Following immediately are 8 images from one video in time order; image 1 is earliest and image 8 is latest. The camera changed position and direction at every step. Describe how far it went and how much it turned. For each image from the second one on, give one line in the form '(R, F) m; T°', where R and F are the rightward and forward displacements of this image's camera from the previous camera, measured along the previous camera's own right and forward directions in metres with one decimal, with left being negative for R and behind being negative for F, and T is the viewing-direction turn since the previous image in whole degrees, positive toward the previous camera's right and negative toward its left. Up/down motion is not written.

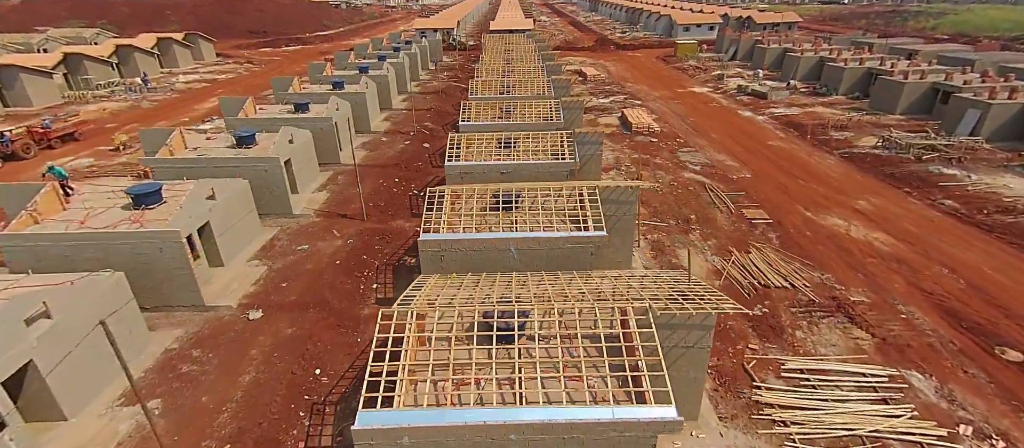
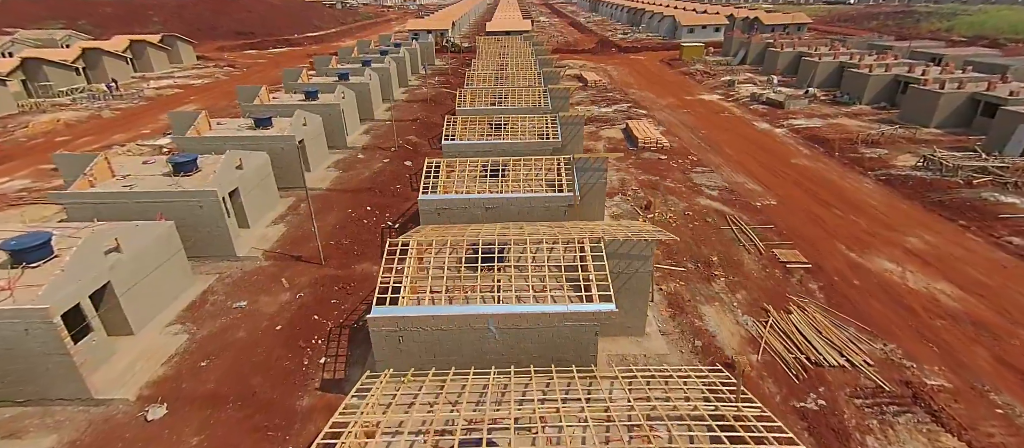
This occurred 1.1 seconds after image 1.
(+0.4, +2.6) m; 0°
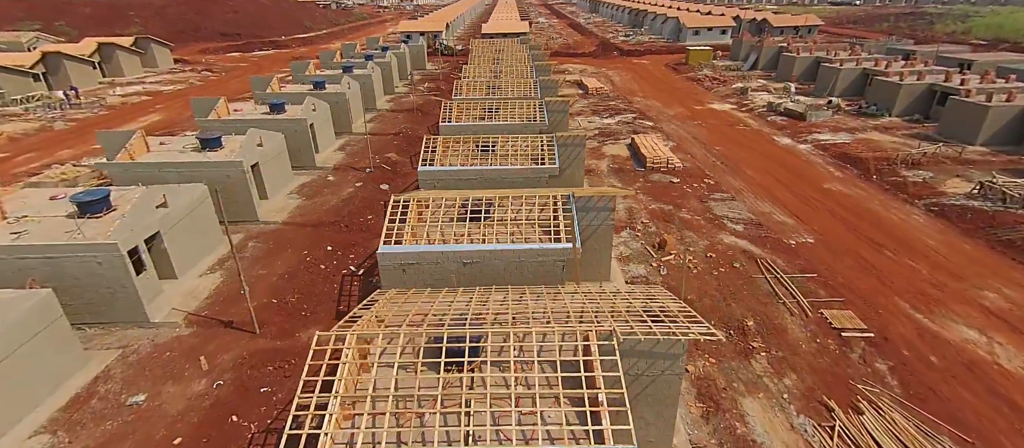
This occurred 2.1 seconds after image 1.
(+0.3, +2.7) m; 0°
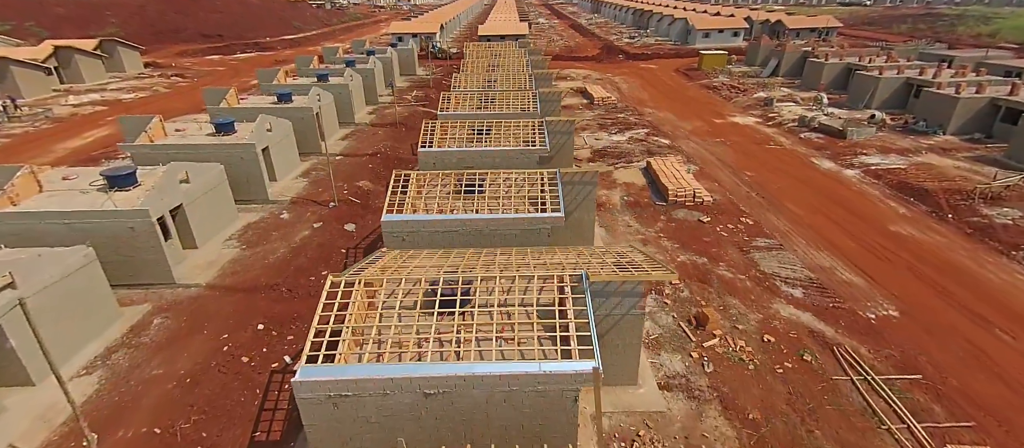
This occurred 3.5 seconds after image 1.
(+0.2, +3.5) m; 0°
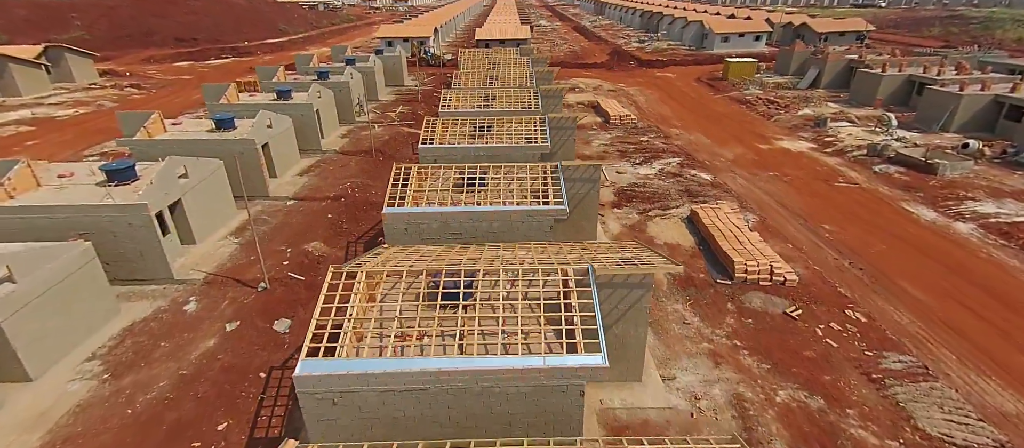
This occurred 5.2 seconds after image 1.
(-0.2, +4.8) m; 0°
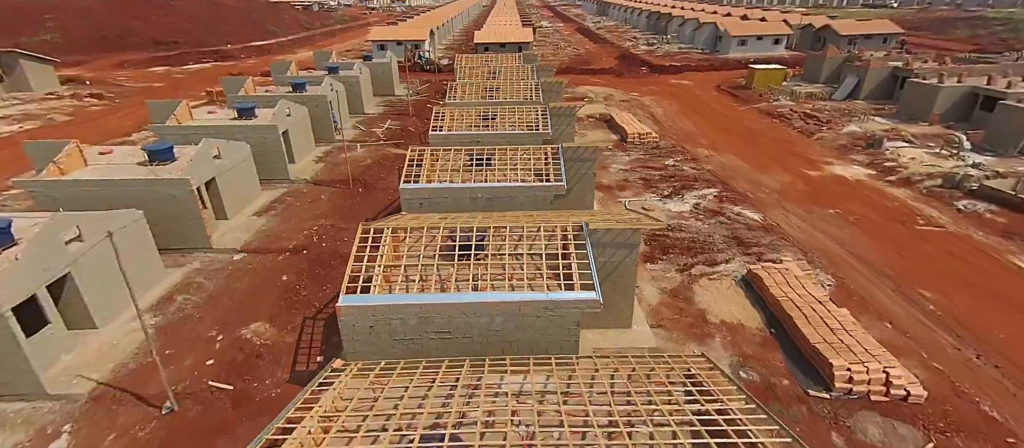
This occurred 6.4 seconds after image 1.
(-0.2, +3.4) m; 0°
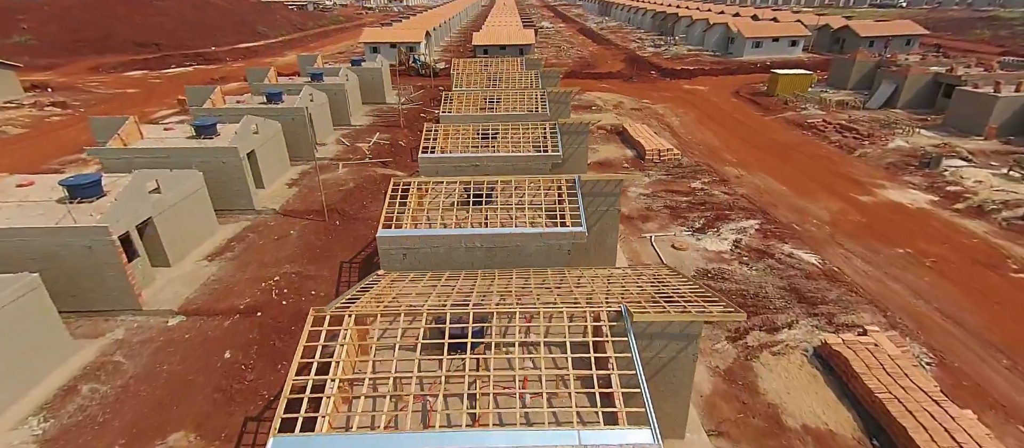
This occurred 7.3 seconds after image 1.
(-0.2, +2.7) m; 0°
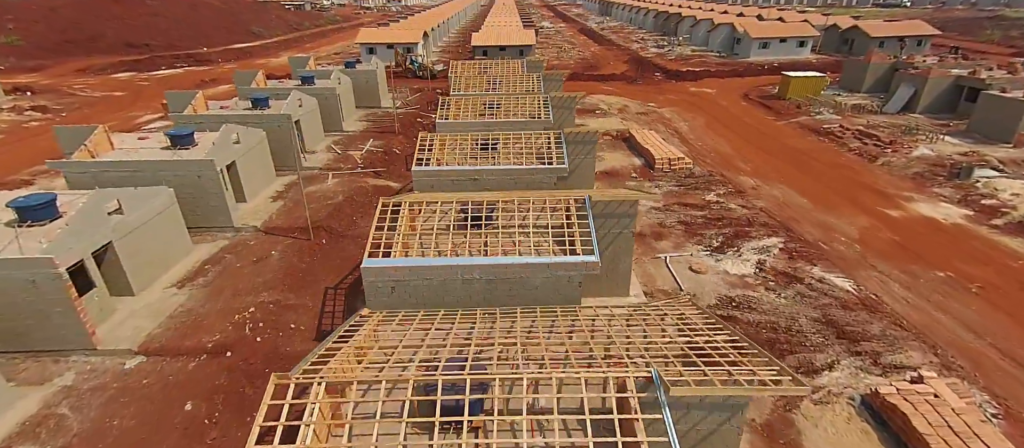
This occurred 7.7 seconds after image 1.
(-0.1, +1.2) m; 0°
